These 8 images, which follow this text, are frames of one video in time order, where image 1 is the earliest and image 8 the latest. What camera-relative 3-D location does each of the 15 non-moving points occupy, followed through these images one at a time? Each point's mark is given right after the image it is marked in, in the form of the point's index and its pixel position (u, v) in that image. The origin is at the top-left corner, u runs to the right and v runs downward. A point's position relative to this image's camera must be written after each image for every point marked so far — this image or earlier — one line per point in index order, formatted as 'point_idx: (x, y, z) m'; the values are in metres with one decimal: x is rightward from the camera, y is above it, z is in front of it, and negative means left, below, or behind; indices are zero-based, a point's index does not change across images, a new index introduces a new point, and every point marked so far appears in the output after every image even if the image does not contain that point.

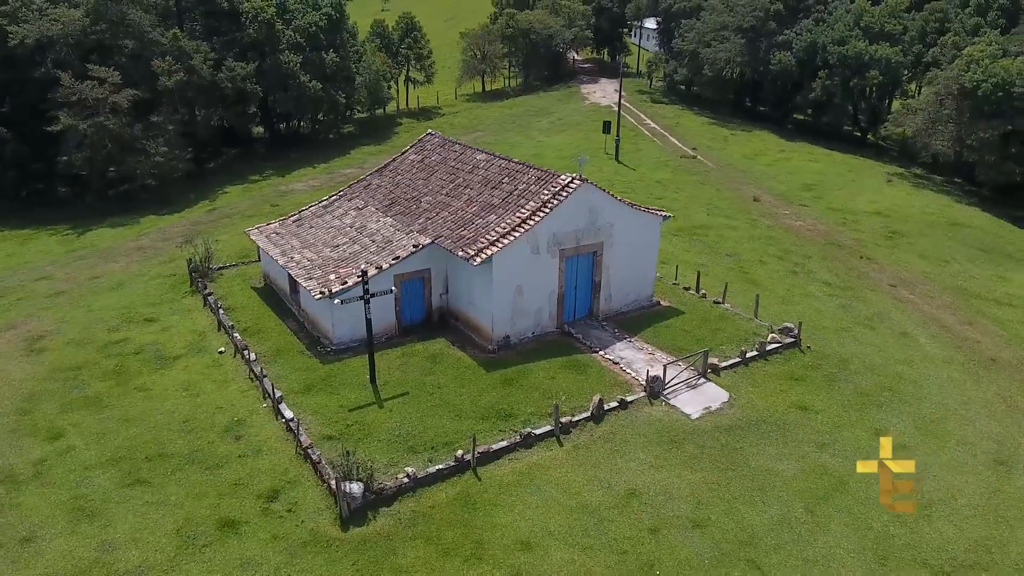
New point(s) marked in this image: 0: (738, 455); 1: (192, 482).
0: (+5.2, -3.9, +17.6) m
1: (-7.0, -4.3, +16.6) m
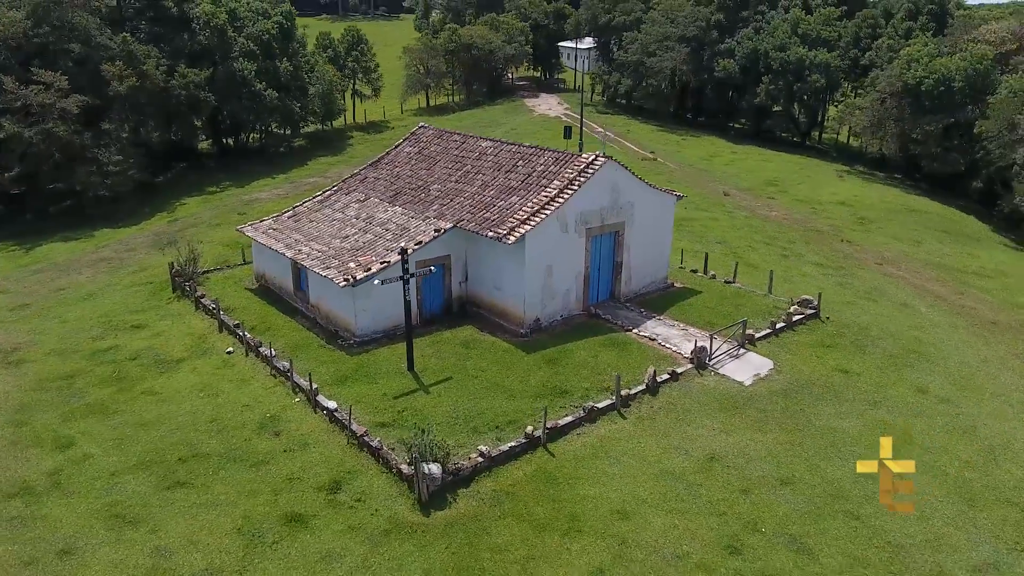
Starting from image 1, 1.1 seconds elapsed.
0: (+6.6, -2.9, +17.4) m
1: (-5.4, -3.8, +15.0) m
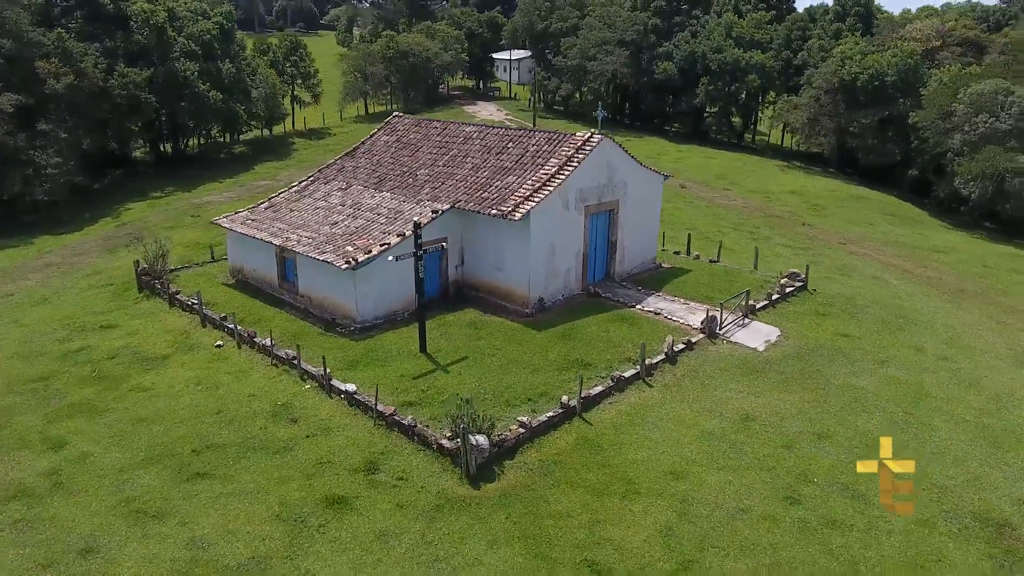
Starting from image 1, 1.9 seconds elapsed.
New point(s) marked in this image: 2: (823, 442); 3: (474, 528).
0: (+7.1, -2.1, +17.6) m
1: (-4.5, -3.3, +13.9) m
2: (+6.2, -3.1, +15.1) m
3: (-0.6, -3.9, +12.4) m
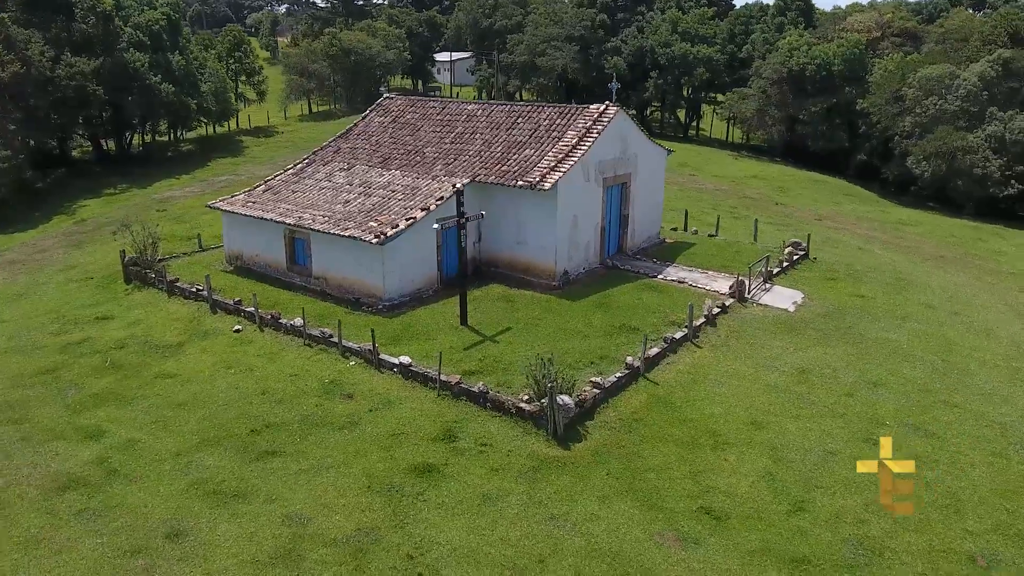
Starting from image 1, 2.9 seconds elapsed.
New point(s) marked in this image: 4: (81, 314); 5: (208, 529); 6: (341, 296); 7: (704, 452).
0: (+8.1, -1.1, +18.0) m
1: (-3.0, -2.7, +13.1) m
2: (+7.5, -2.1, +15.4) m
3: (+1.0, -3.1, +12.0) m
4: (-11.2, -0.7, +19.6) m
5: (-4.3, -3.4, +10.7) m
6: (-4.3, -0.2, +19.2) m
7: (+3.3, -2.8, +13.0) m
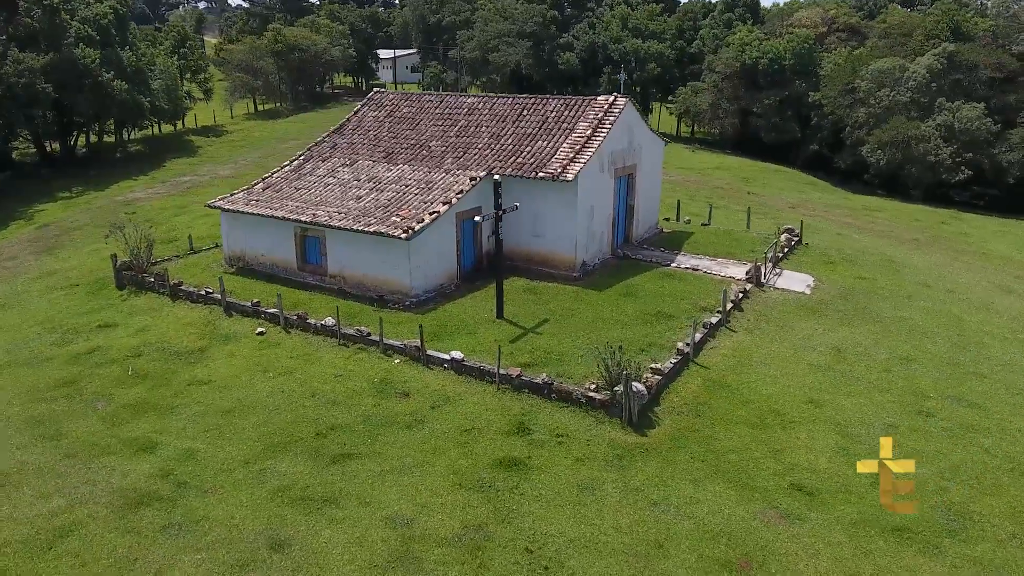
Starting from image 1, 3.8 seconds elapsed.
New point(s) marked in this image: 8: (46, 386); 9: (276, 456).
0: (+8.8, -0.6, +18.7) m
1: (-1.7, -2.6, +12.7) m
2: (+8.5, -1.6, +16.1) m
3: (+2.5, -2.9, +12.0) m
4: (-10.5, -0.8, +18.4) m
5: (-2.7, -3.4, +10.2) m
6: (-3.7, -0.1, +18.7) m
7: (+4.6, -2.5, +13.2) m
8: (-9.2, -1.9, +15.0) m
9: (-3.8, -2.7, +12.2) m
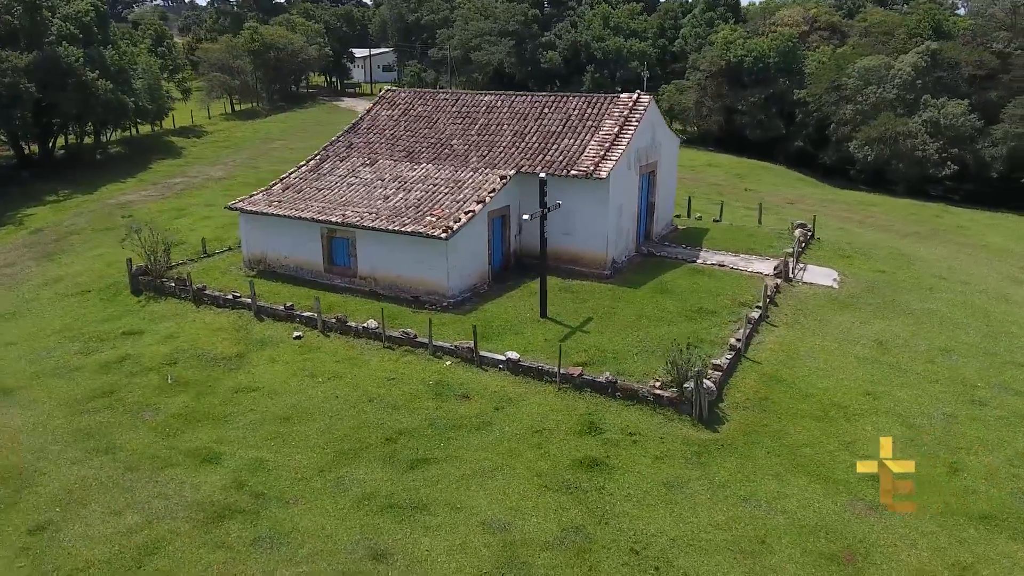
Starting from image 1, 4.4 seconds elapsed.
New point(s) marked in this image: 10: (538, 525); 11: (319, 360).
0: (+9.7, -0.4, +19.0) m
1: (-0.5, -2.6, +12.5) m
2: (+9.5, -1.4, +16.4) m
3: (+3.7, -2.8, +12.0) m
4: (-9.6, -1.0, +17.6) m
5: (-1.3, -3.4, +9.9) m
6: (-2.8, -0.2, +18.3) m
7: (+5.8, -2.4, +13.3) m
8: (-8.1, -2.1, +14.4) m
9: (-2.6, -2.7, +11.9) m
10: (+0.4, -3.3, +10.4) m
11: (-4.0, -1.5, +15.6) m
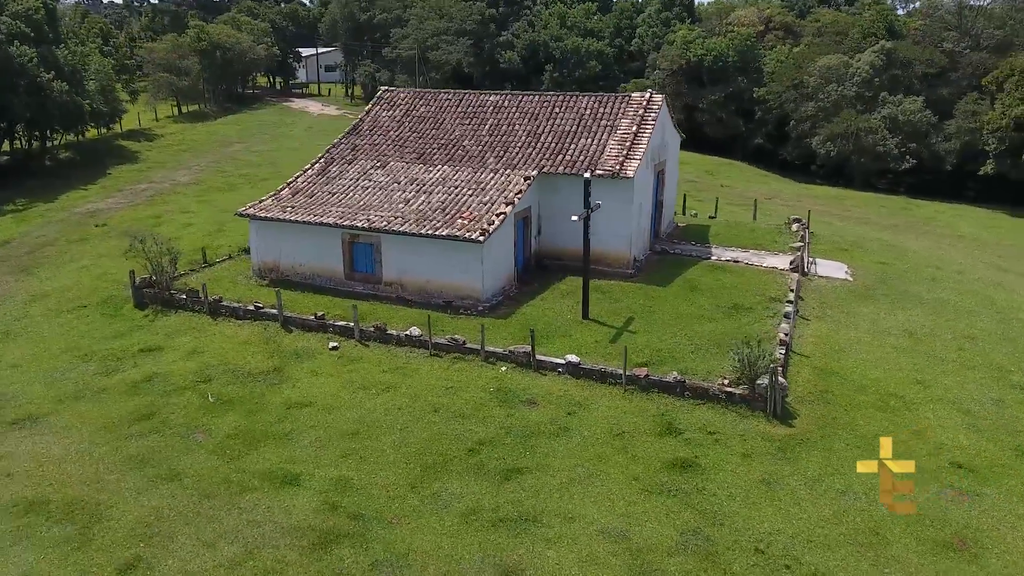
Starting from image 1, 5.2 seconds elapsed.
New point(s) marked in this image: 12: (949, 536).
0: (+10.3, -0.2, +19.7) m
1: (+0.9, -2.6, +12.2) m
2: (+10.5, -1.2, +17.0) m
3: (+5.1, -2.7, +12.1) m
4: (-8.7, -1.3, +16.5) m
5: (+0.3, -3.4, +9.6) m
6: (-2.1, -0.3, +17.8) m
7: (+7.1, -2.2, +13.6) m
8: (-6.9, -2.3, +13.4) m
9: (-1.1, -2.9, +11.4) m
10: (+1.9, -3.3, +10.3) m
11: (-2.9, -1.7, +15.0) m
12: (+6.0, -3.4, +10.4) m
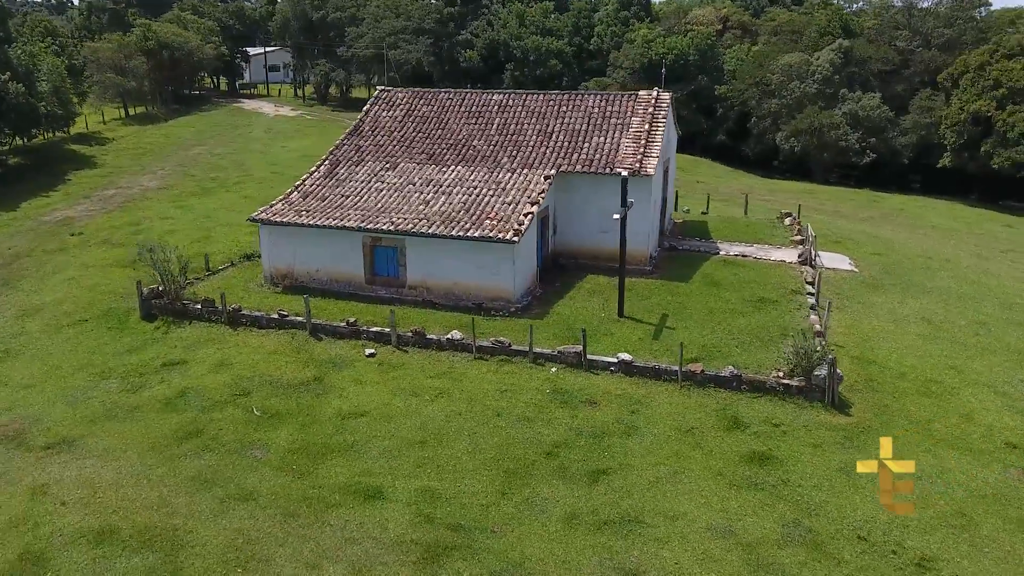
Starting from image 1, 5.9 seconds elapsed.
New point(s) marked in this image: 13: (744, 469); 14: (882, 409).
0: (+10.8, +0.1, +20.4) m
1: (+2.1, -2.6, +12.2) m
2: (+11.2, -0.9, +17.8) m
3: (+6.4, -2.6, +12.5) m
4: (-7.8, -1.6, +15.6) m
5: (+1.8, -3.4, +9.6) m
6: (-1.4, -0.4, +17.5) m
7: (+8.1, -2.0, +14.1) m
8: (-5.8, -2.5, +12.7) m
9: (+0.2, -2.9, +11.2) m
10: (+3.3, -3.2, +10.3) m
11: (-1.9, -1.8, +14.7) m
12: (+7.3, -3.2, +10.8) m
13: (+3.6, -2.8, +11.7) m
14: (+6.6, -2.2, +13.6) m
